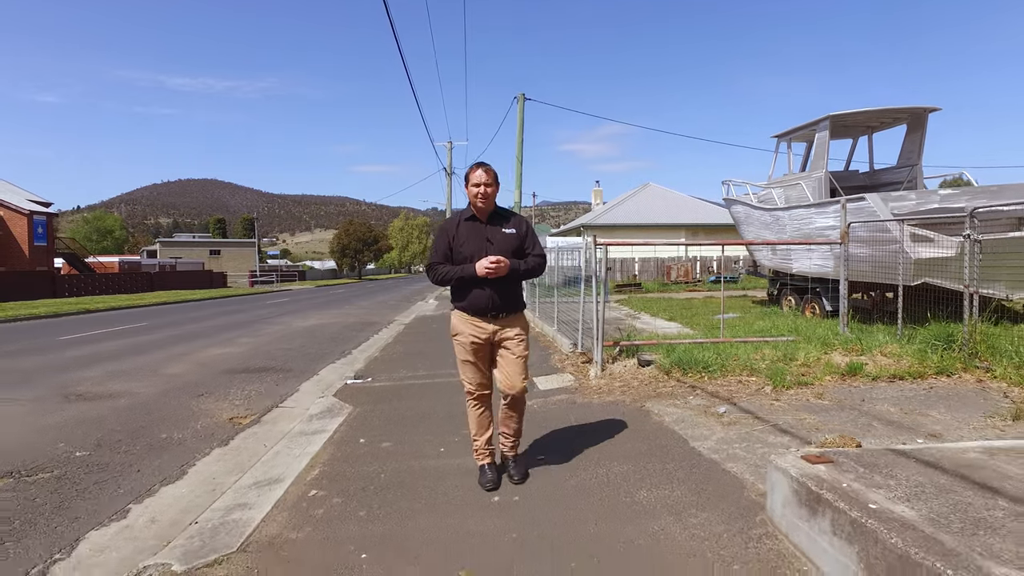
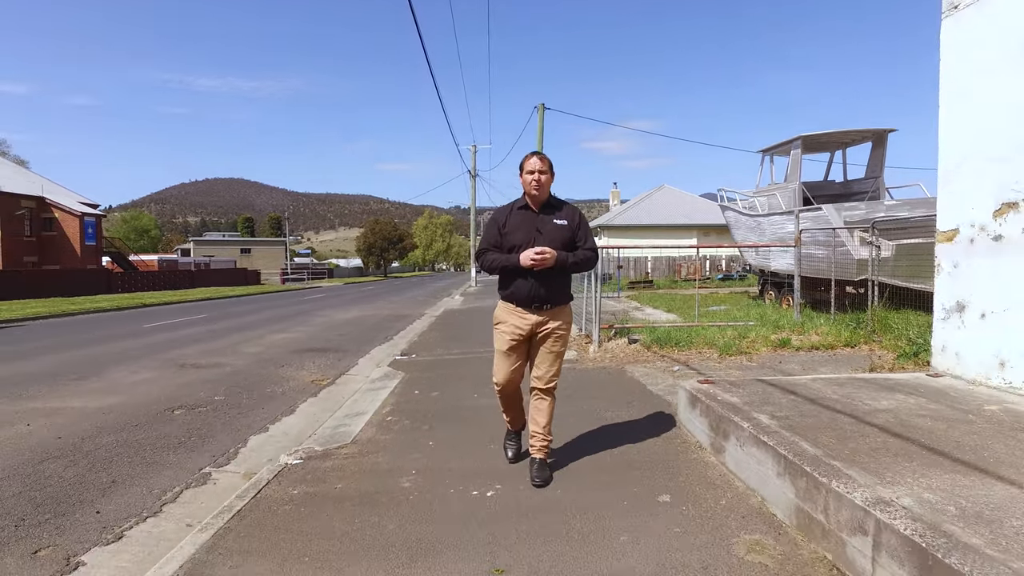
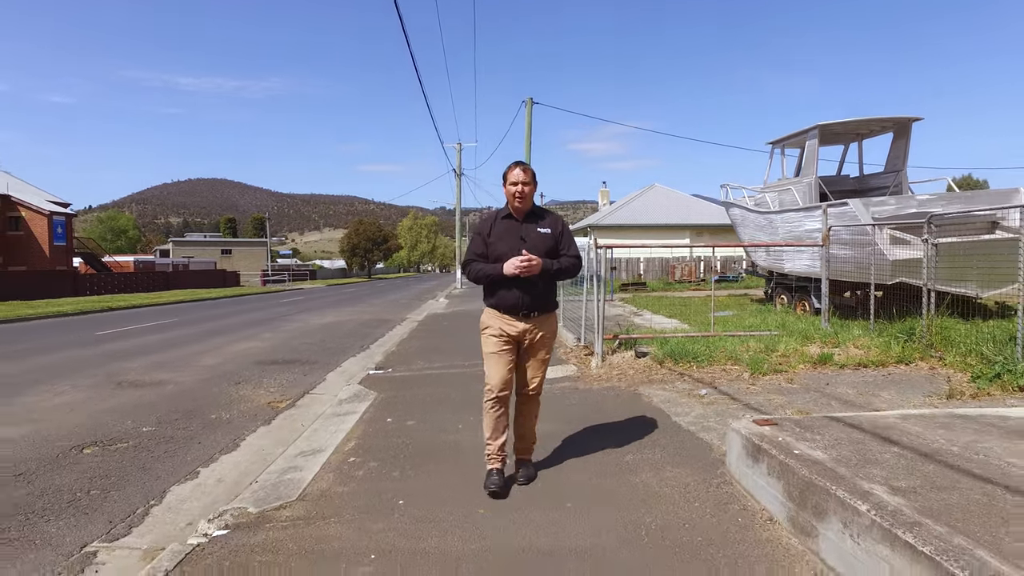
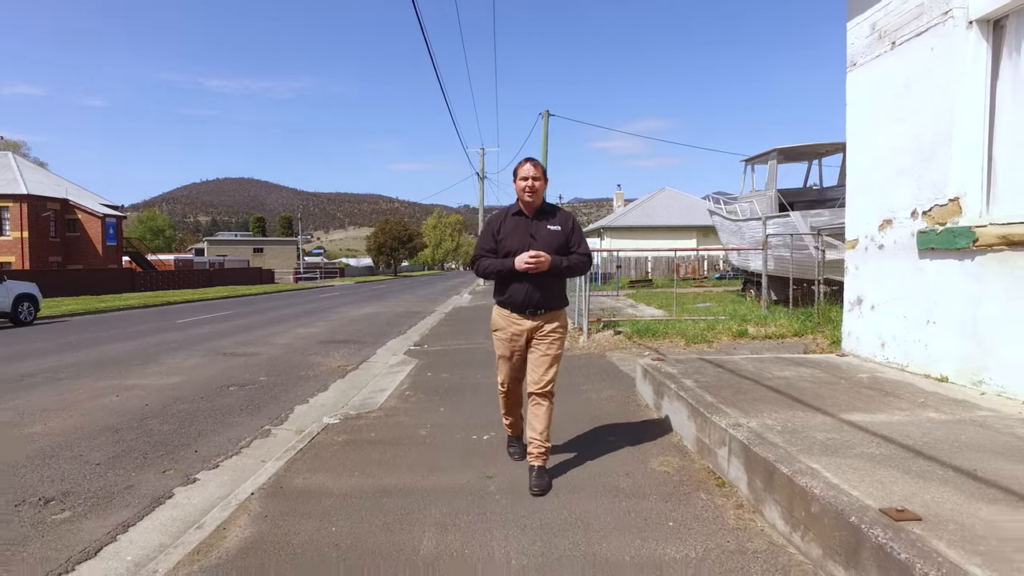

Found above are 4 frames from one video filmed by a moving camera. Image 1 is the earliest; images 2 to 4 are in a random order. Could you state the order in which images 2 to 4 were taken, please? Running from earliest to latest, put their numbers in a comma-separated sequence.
3, 2, 4
